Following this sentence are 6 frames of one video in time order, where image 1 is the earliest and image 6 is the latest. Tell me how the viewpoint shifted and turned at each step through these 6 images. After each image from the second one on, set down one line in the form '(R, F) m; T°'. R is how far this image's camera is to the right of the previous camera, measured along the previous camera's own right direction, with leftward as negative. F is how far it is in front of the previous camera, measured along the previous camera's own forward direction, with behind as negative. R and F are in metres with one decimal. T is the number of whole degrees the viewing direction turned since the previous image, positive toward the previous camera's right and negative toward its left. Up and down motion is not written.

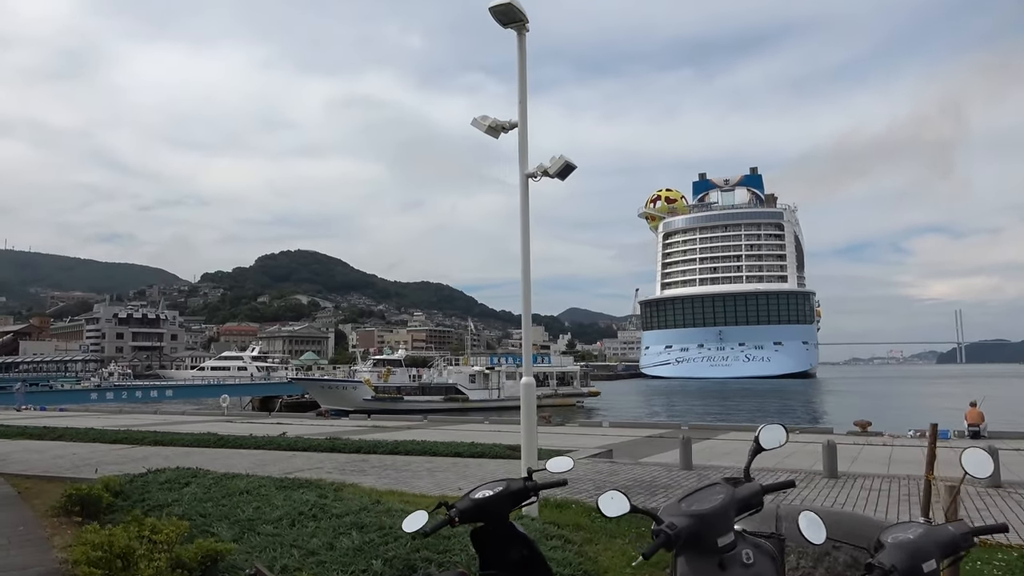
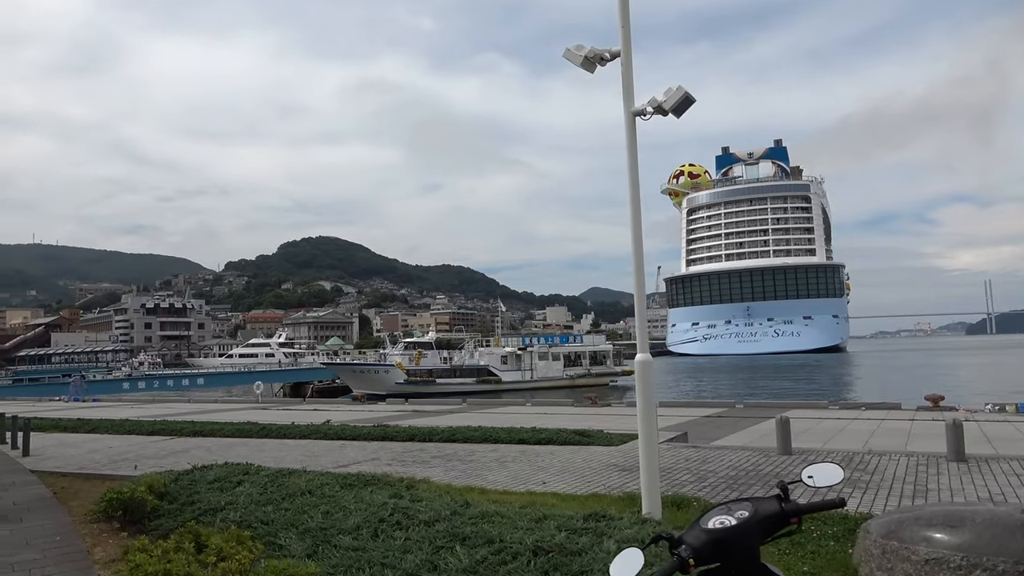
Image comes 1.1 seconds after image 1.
(-0.7, +1.0) m; -2°
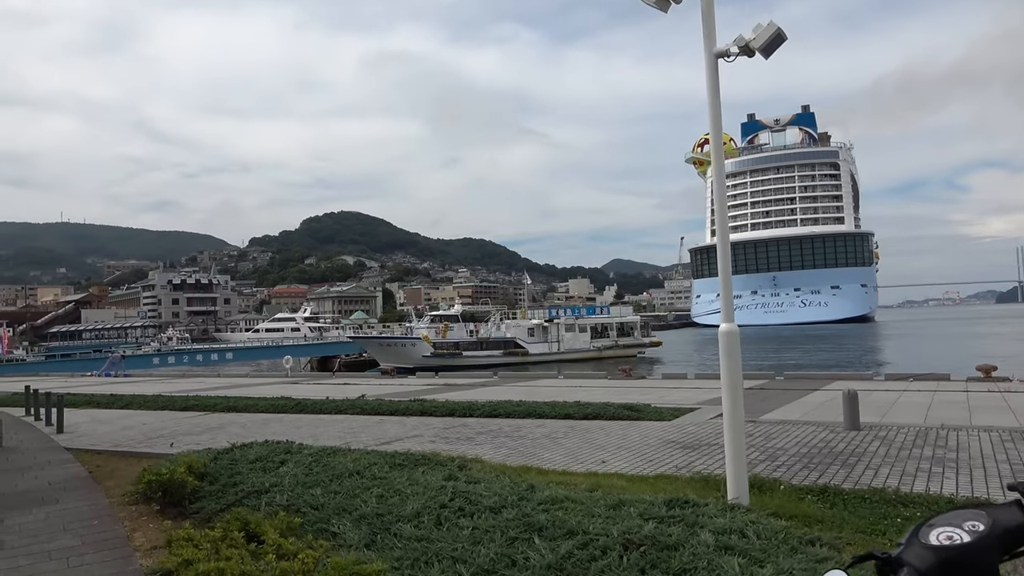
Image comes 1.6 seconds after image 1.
(-0.3, +0.5) m; -2°
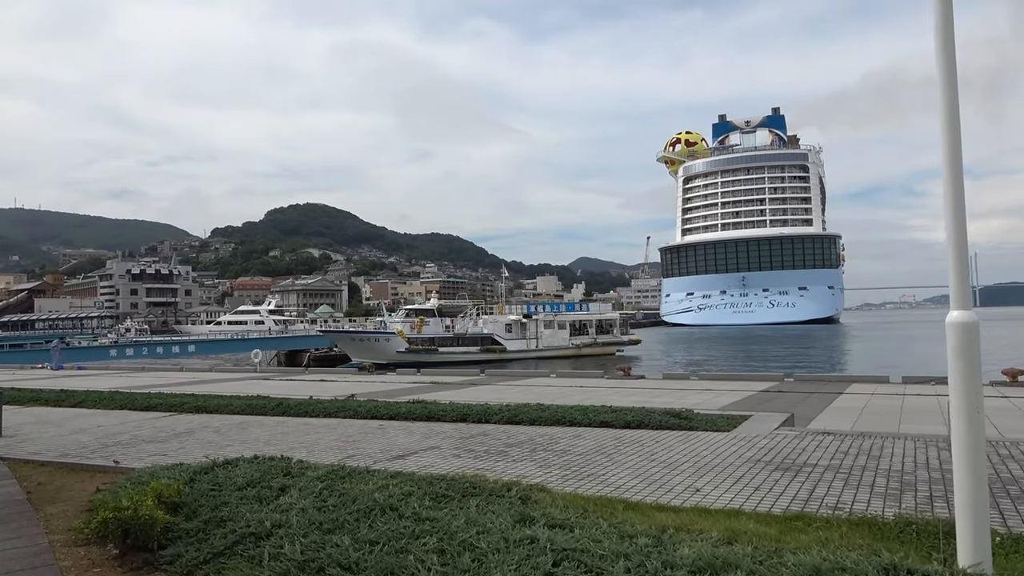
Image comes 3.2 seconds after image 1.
(-0.8, +1.6) m; +3°
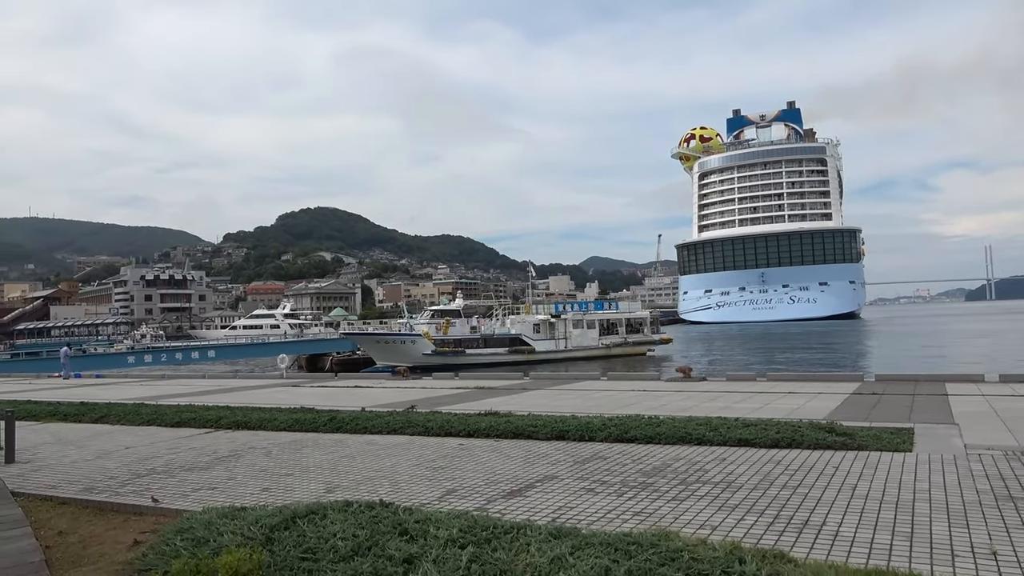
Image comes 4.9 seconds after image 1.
(-1.1, +1.6) m; -1°
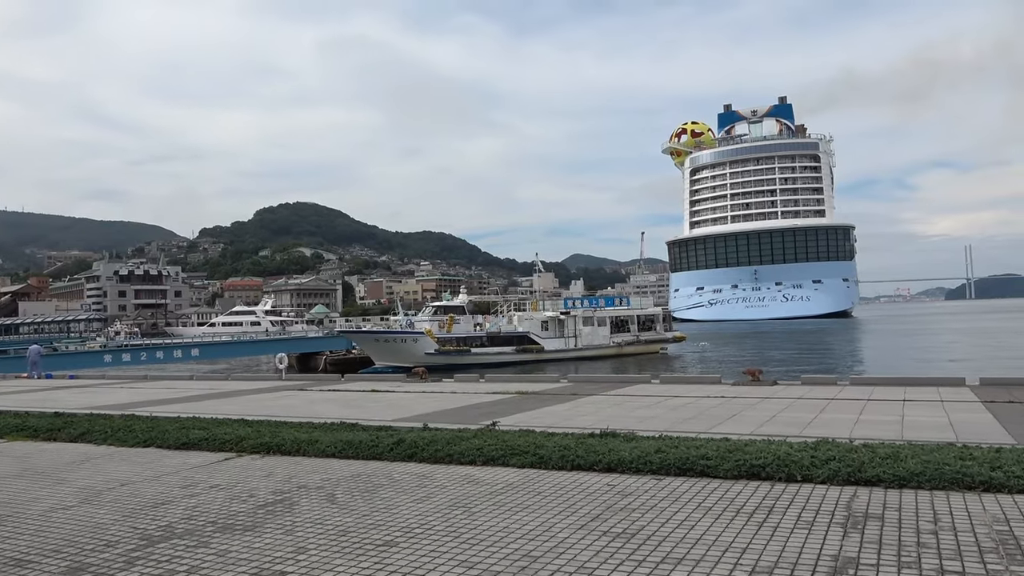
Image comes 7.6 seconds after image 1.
(-1.6, +2.5) m; +1°
